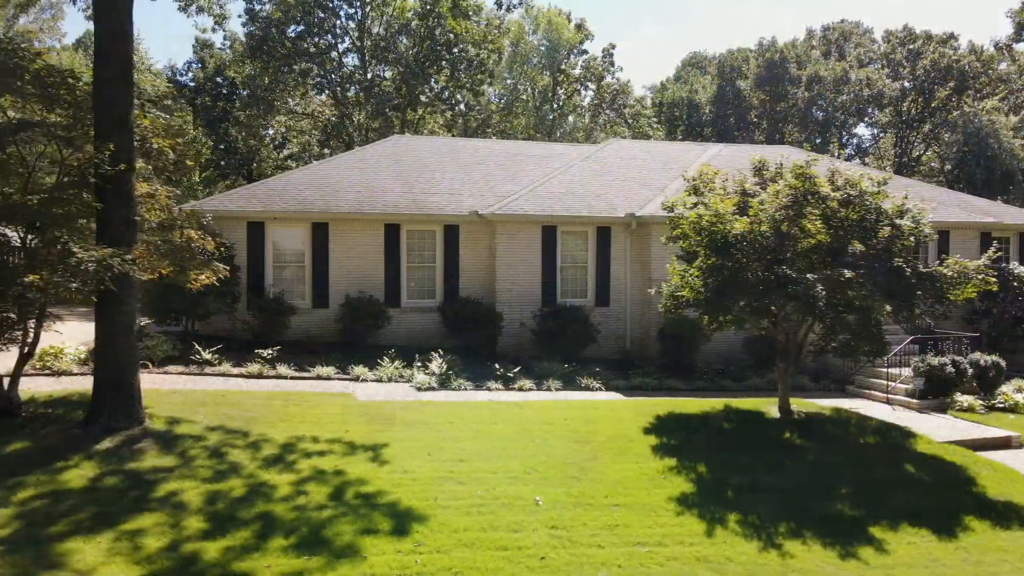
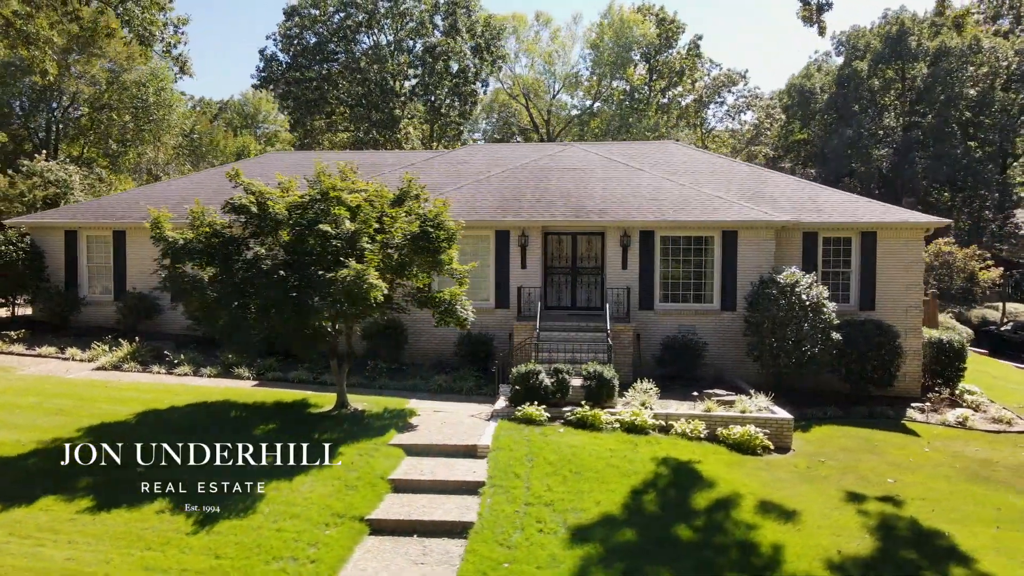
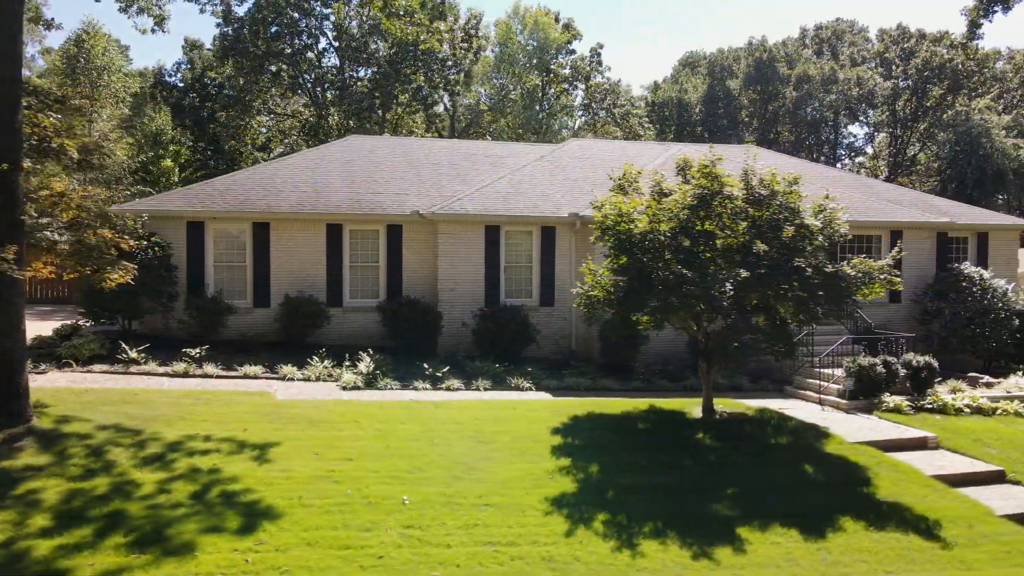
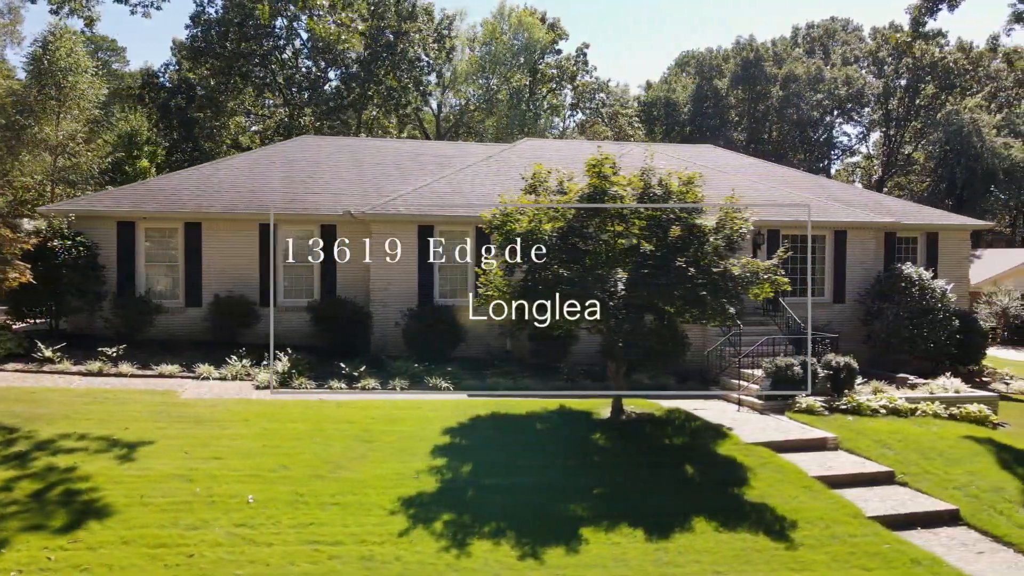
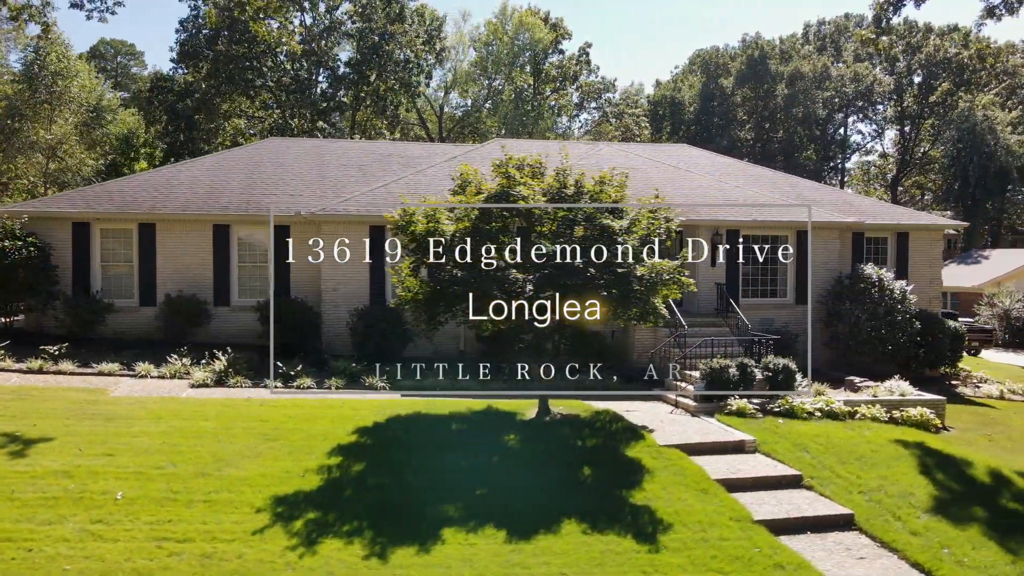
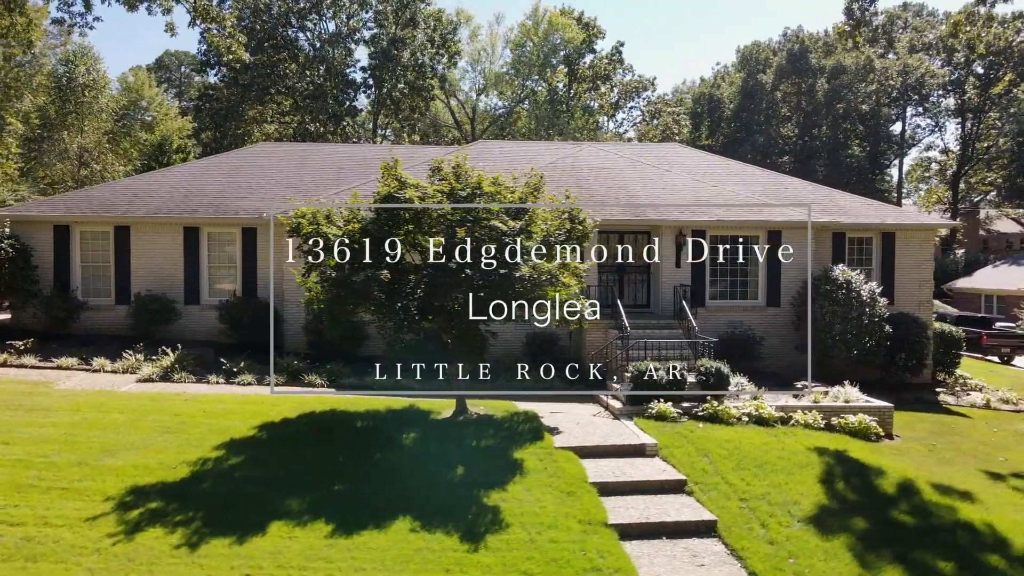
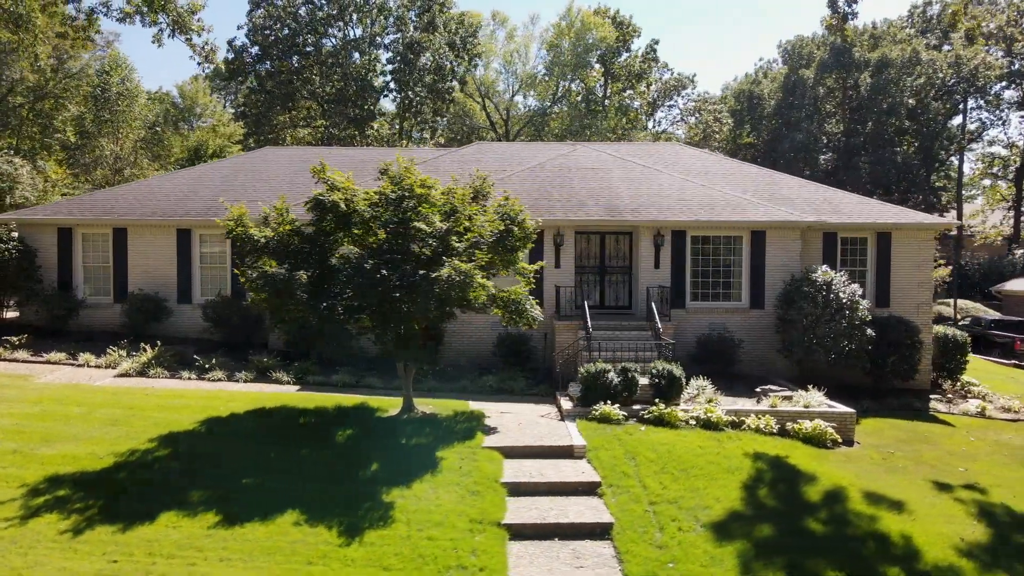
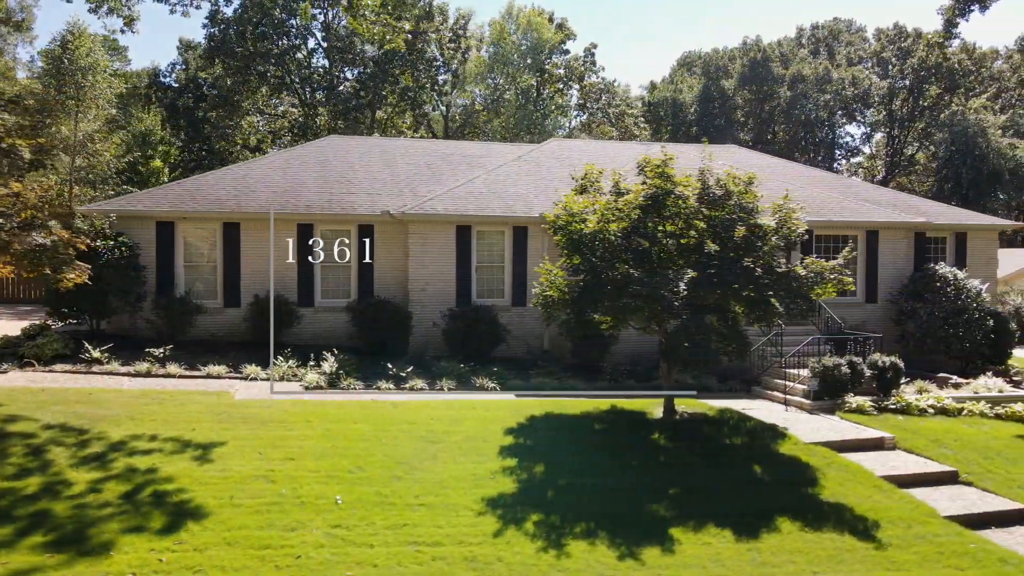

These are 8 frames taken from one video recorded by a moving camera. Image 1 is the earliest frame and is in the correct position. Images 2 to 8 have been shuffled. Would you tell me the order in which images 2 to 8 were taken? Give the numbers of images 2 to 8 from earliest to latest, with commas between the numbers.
3, 8, 4, 5, 6, 7, 2
